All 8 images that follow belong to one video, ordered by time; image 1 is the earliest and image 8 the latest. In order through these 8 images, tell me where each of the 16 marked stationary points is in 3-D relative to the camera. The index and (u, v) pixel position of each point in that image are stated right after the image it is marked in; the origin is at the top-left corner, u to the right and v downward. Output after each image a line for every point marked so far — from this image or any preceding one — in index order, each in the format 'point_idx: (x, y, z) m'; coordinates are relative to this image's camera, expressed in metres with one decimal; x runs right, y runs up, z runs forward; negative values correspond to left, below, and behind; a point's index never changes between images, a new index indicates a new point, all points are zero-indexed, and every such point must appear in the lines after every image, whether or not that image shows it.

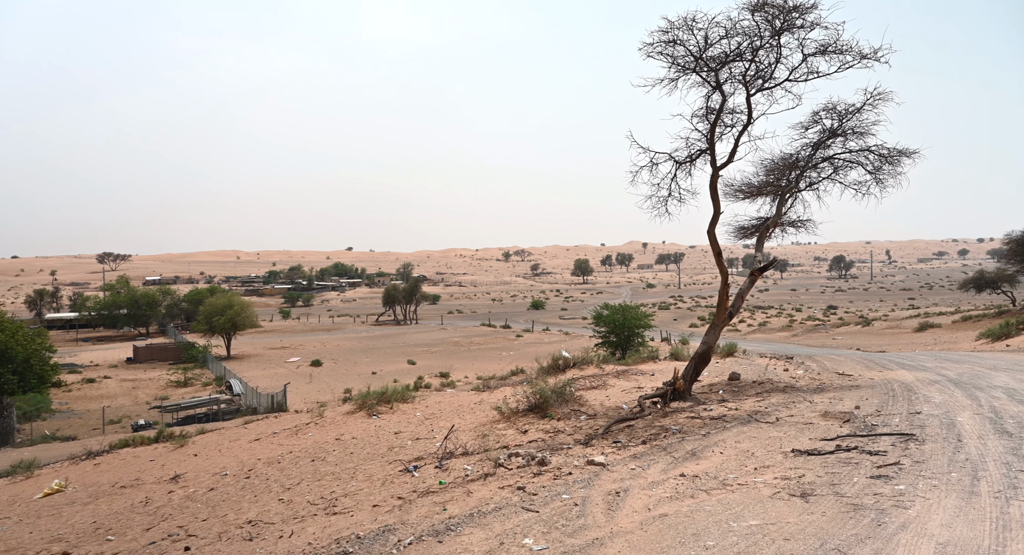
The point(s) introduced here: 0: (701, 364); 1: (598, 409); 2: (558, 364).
0: (+3.2, -1.4, +12.9) m
1: (+1.3, -1.9, +11.5) m
2: (+1.1, -2.1, +18.4) m
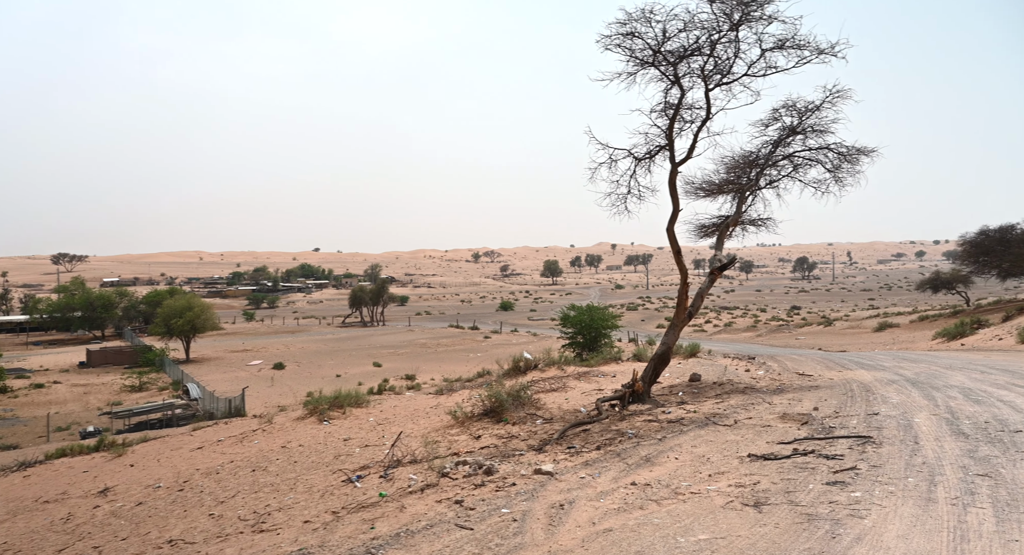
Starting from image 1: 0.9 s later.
0: (+2.5, -1.4, +12.8) m
1: (+0.6, -2.0, +11.3) m
2: (+0.2, -2.1, +18.2) m
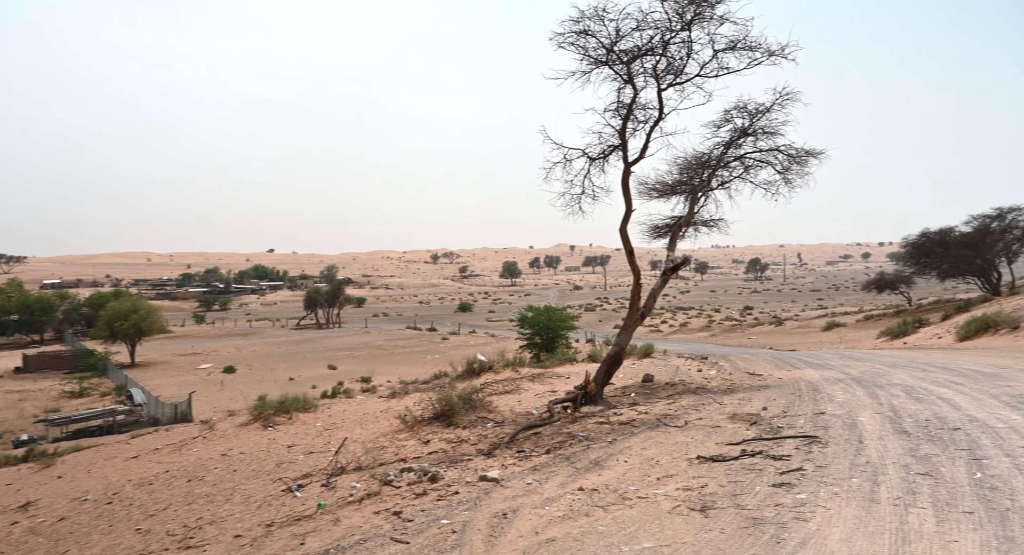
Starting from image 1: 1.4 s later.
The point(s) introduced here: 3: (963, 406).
0: (+1.7, -1.5, +12.8) m
1: (-0.1, -2.0, +11.2) m
2: (-0.9, -2.1, +18.0) m
3: (+6.5, -1.8, +11.2) m
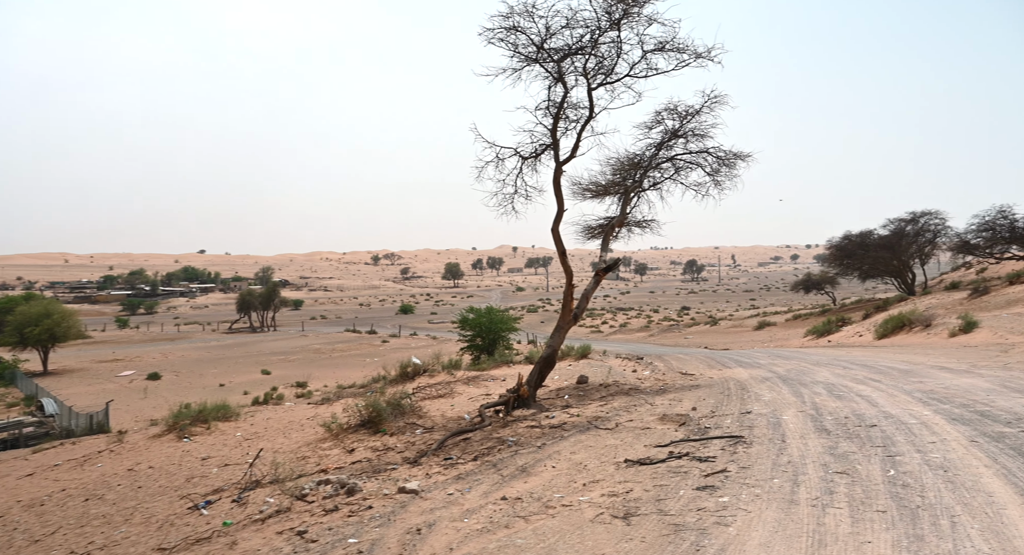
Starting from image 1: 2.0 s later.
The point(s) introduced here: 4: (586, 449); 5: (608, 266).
0: (+0.5, -1.5, +12.7) m
1: (-1.1, -2.0, +10.9) m
2: (-2.4, -2.2, +17.7) m
3: (+5.5, -1.9, +11.5) m
4: (+0.8, -1.9, +8.6) m
5: (+1.8, +0.2, +14.6) m
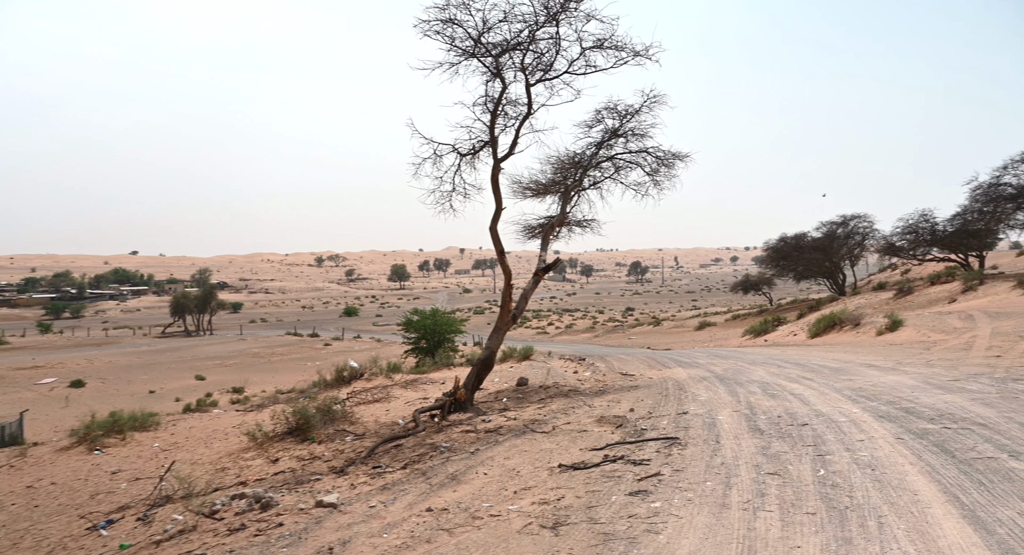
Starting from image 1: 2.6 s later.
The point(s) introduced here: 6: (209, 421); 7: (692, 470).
0: (-0.5, -1.5, +12.4) m
1: (-1.9, -2.0, +10.6) m
2: (-3.8, -2.2, +17.2) m
3: (+4.5, -1.9, +11.6) m
4: (+0.1, -1.9, +8.4) m
5: (+0.6, +0.2, +14.4) m
6: (-4.7, -2.2, +12.0) m
7: (+1.7, -1.8, +7.2) m
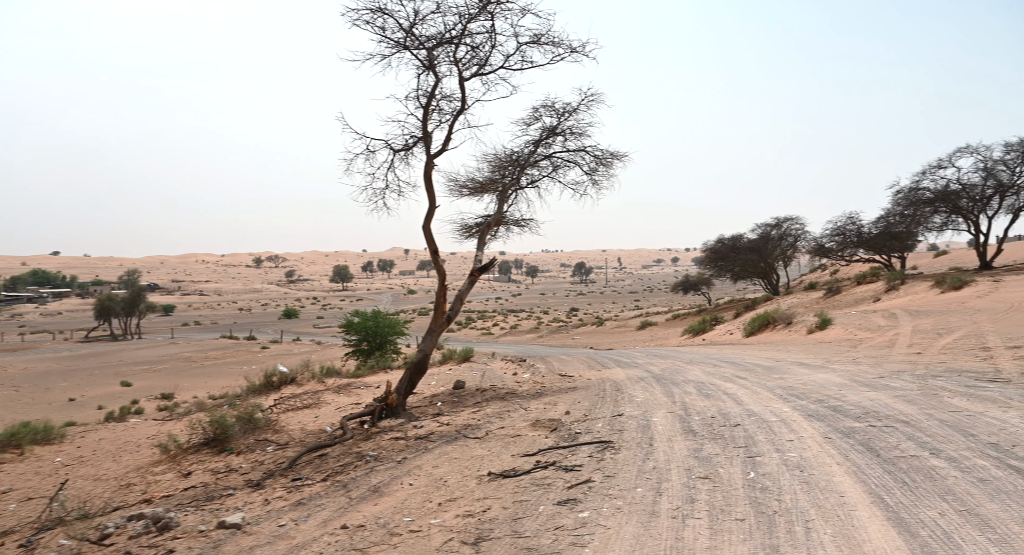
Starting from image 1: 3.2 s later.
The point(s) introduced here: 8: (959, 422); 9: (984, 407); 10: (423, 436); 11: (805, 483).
0: (-1.5, -1.5, +12.1) m
1: (-2.8, -2.1, +10.1) m
2: (-5.2, -2.2, +16.6) m
3: (+3.5, -1.9, +11.6) m
4: (-0.7, -1.9, +8.1) m
5: (-0.6, +0.2, +14.2) m
6: (-5.7, -2.2, +11.3) m
7: (+1.0, -1.8, +7.0) m
8: (+5.3, -1.7, +9.1) m
9: (+6.2, -1.7, +10.2) m
10: (-1.1, -2.0, +9.8) m
11: (+2.6, -1.8, +6.8) m
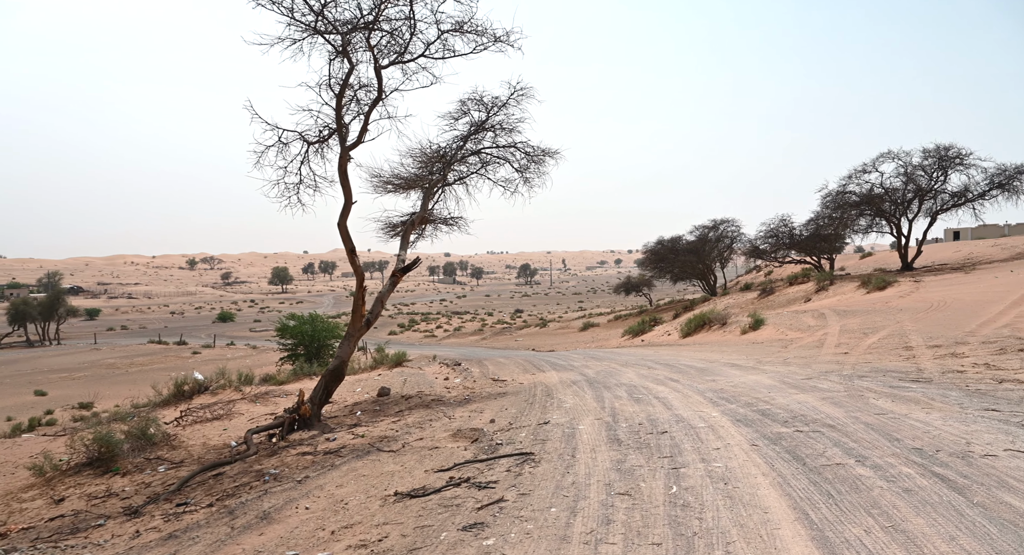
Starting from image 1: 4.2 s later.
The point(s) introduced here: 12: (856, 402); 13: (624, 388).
0: (-2.7, -1.6, +11.4) m
1: (-3.8, -2.1, +9.4) m
2: (-6.6, -2.3, +15.7) m
3: (+2.4, -1.9, +11.3) m
4: (-1.5, -2.0, +7.5) m
5: (-1.9, +0.1, +13.6) m
6: (-6.8, -2.3, +10.3) m
7: (+0.2, -1.8, +6.5) m
8: (+4.3, -1.7, +9.0) m
9: (+5.2, -1.7, +10.1) m
10: (-2.1, -2.0, +9.2) m
11: (+1.8, -1.8, +6.4) m
12: (+4.8, -1.7, +10.7) m
13: (+2.0, -2.0, +13.9) m
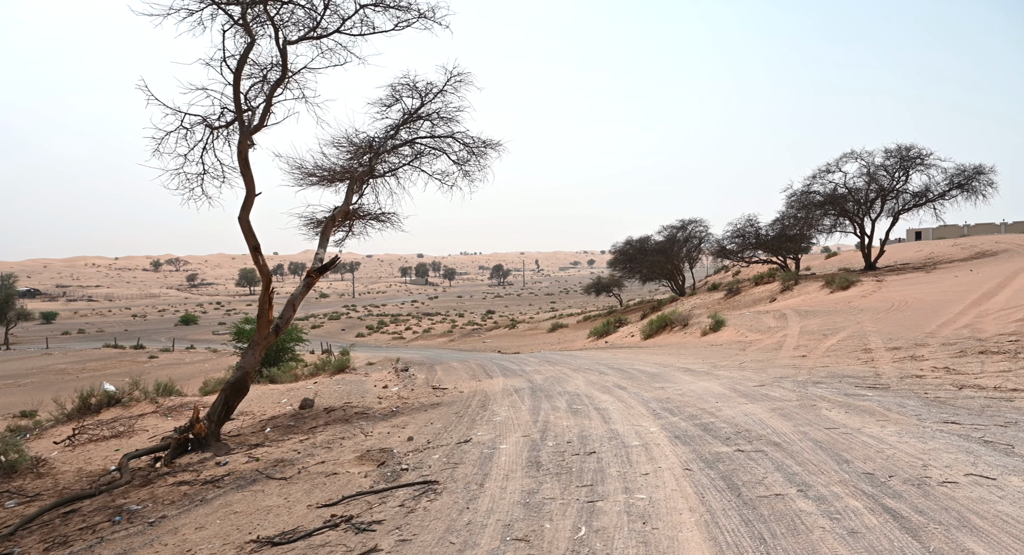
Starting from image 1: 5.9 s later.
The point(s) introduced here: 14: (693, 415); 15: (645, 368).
0: (-3.7, -1.6, +10.3) m
1: (-4.8, -2.1, +8.2) m
2: (-7.8, -2.4, +14.4) m
3: (+1.4, -1.9, +10.4) m
4: (-2.4, -2.0, +6.4) m
5: (-3.0, +0.1, +12.4) m
6: (-7.7, -2.4, +9.0) m
7: (-0.6, -1.8, +5.5) m
8: (+3.4, -1.7, +8.1) m
9: (+4.2, -1.7, +9.3) m
10: (-3.1, -2.1, +8.1) m
11: (+1.0, -1.8, +5.4) m
12: (+3.8, -1.7, +9.9) m
13: (+0.9, -2.0, +13.0) m
14: (+2.4, -1.8, +10.4) m
15: (+2.7, -2.0, +16.3) m
